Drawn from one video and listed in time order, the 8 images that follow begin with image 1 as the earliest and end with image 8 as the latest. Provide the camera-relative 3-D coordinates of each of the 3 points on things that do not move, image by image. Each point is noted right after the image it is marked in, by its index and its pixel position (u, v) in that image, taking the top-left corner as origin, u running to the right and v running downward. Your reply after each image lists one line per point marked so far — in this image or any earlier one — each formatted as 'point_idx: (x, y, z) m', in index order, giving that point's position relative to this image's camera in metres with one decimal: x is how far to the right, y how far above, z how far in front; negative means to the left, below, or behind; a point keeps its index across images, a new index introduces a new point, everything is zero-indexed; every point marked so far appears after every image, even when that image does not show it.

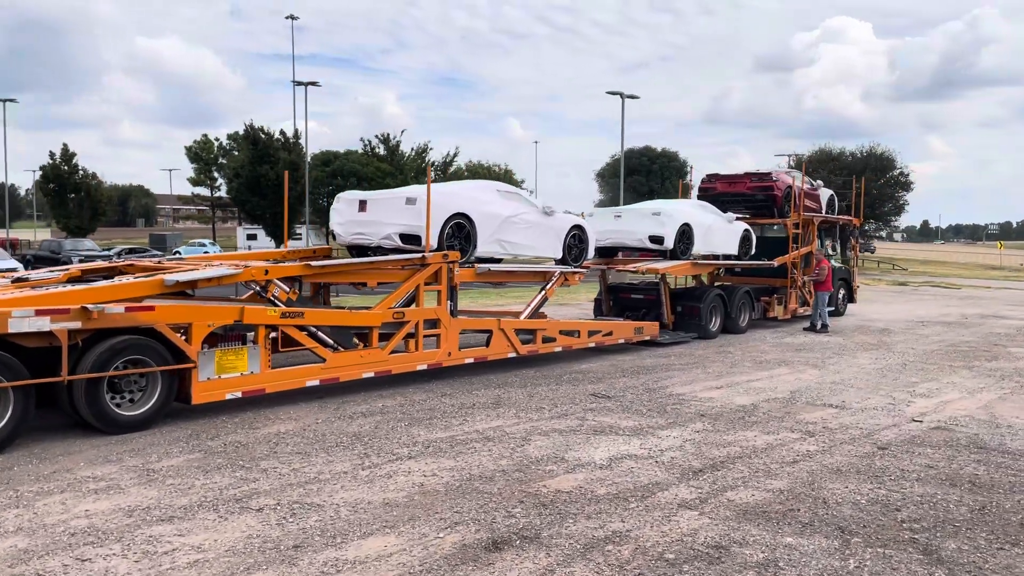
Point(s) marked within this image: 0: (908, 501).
0: (+2.0, -1.1, +4.8) m
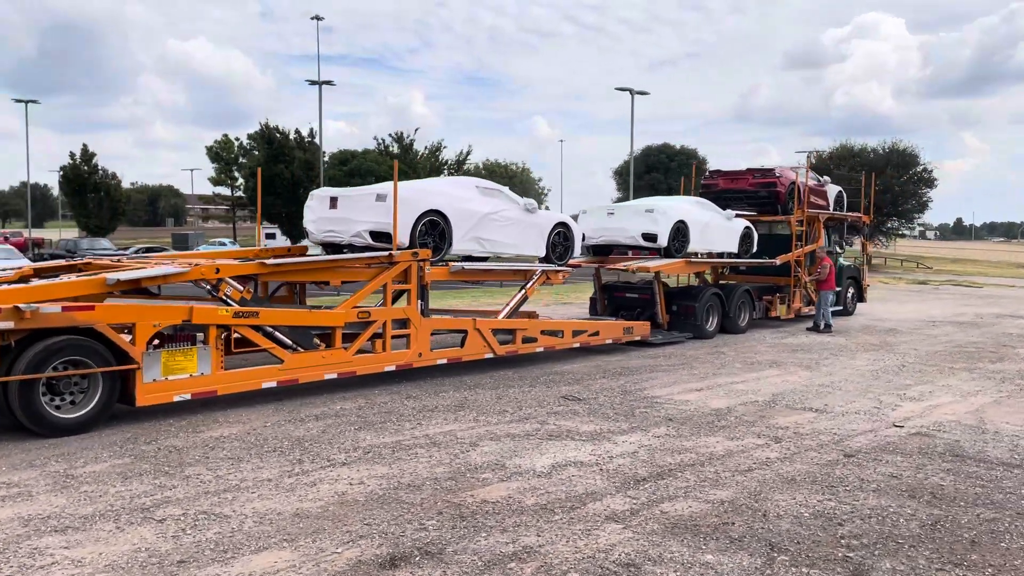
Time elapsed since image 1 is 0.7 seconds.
0: (+1.6, -1.1, +4.5) m
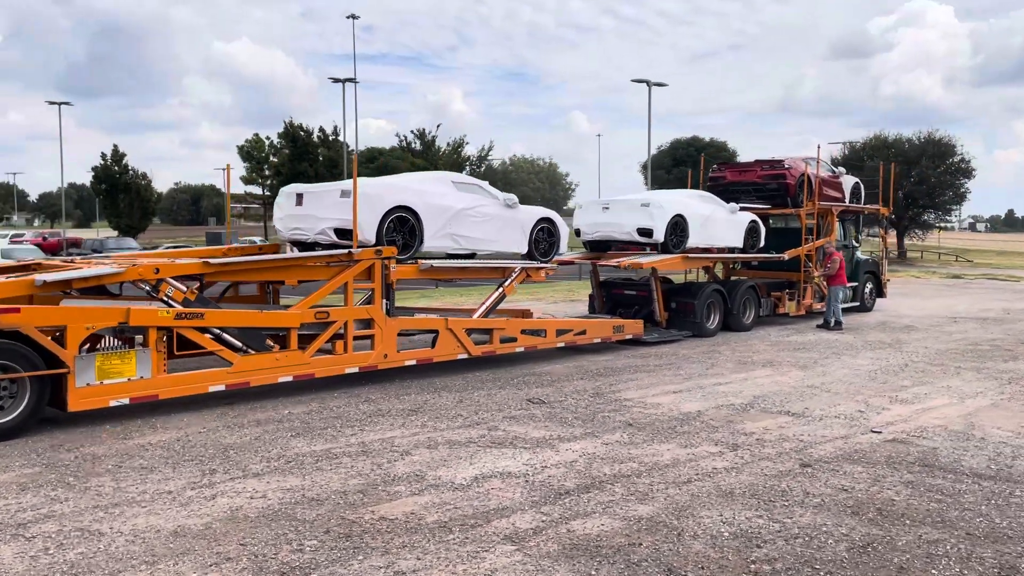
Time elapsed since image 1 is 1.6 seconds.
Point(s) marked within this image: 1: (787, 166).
0: (+1.2, -1.1, +4.1) m
1: (+4.1, +1.8, +14.2) m
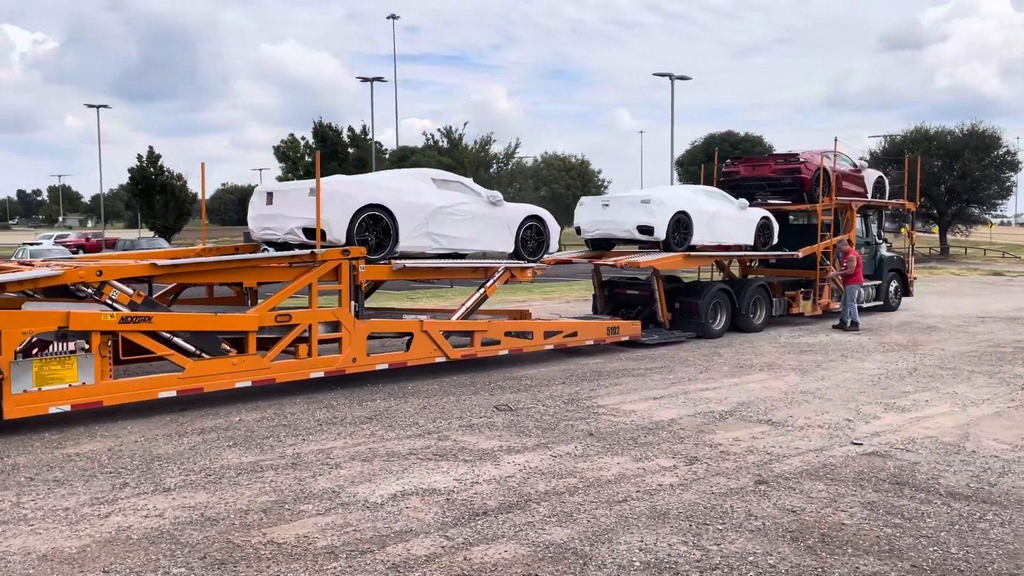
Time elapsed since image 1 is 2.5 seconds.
0: (+0.7, -1.1, +3.7) m
1: (+4.1, +1.8, +13.6) m
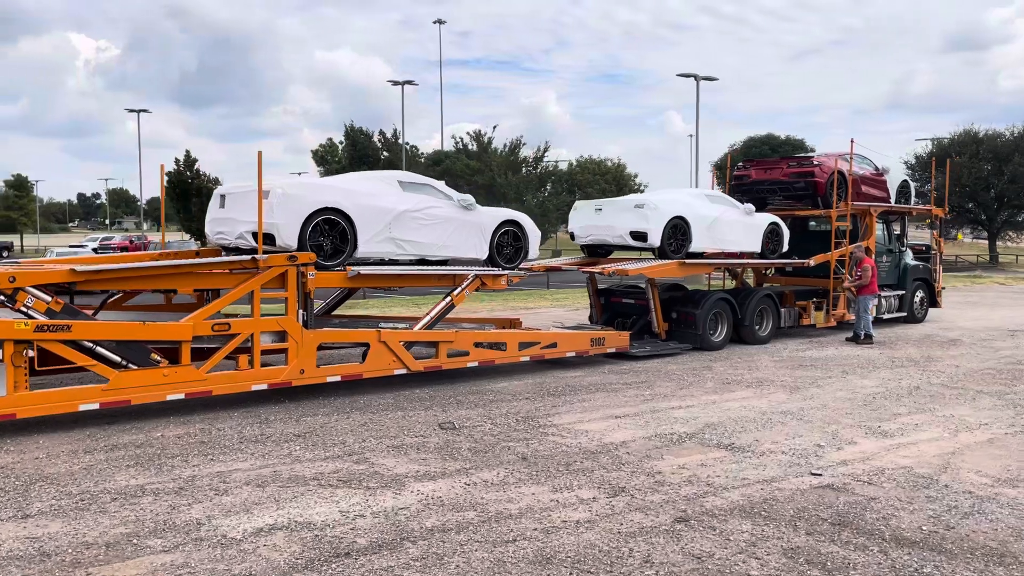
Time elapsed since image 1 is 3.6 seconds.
0: (+0.1, -1.1, +3.2) m
1: (+4.1, +1.7, +12.9) m
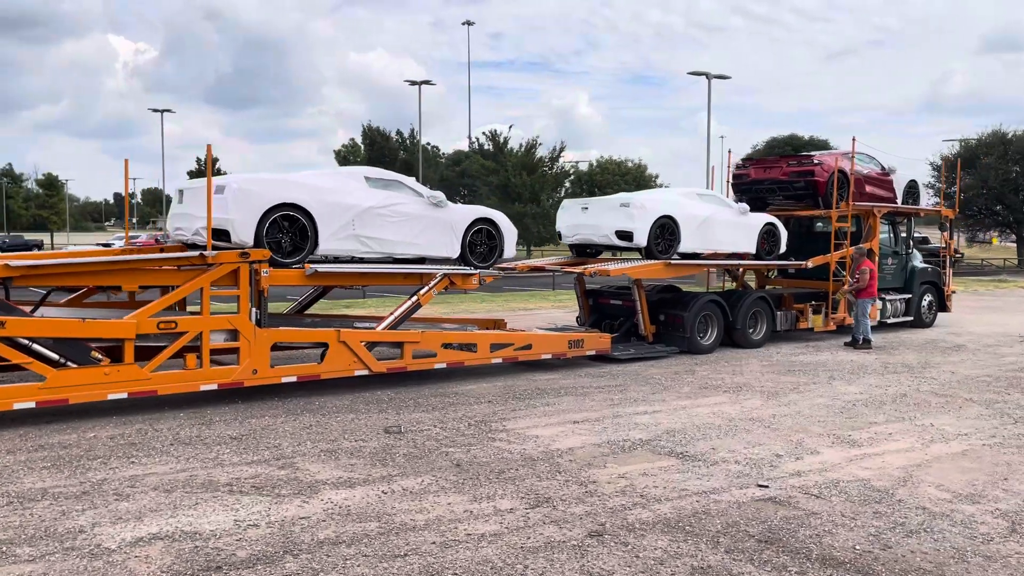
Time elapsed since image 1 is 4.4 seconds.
0: (-0.3, -1.1, +2.9) m
1: (+4.0, +1.7, +12.5) m
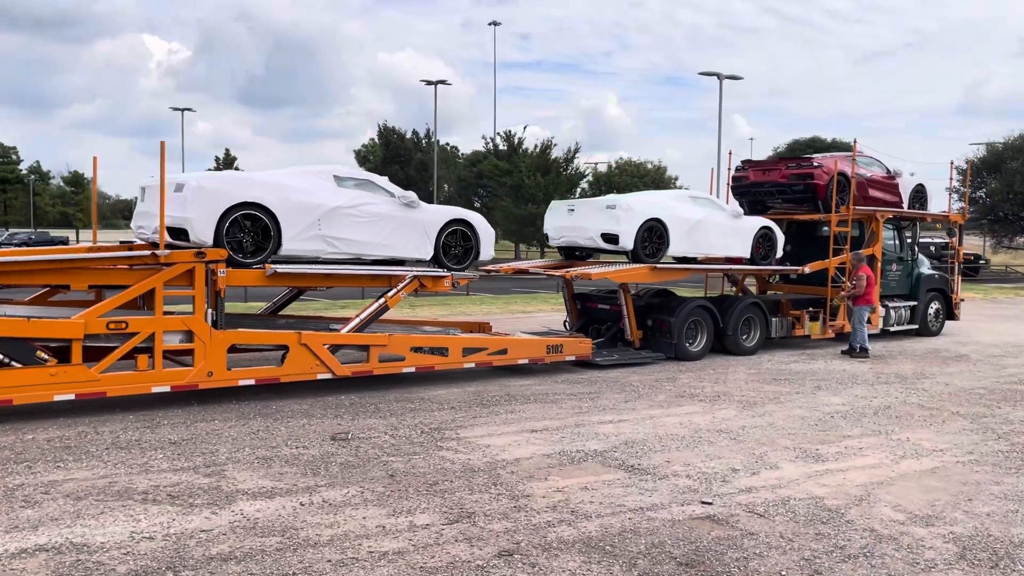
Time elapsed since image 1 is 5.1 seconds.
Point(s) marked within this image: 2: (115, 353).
0: (-0.8, -1.1, +2.7) m
1: (+3.9, +1.6, +12.2) m
2: (-2.8, -0.5, +6.8) m
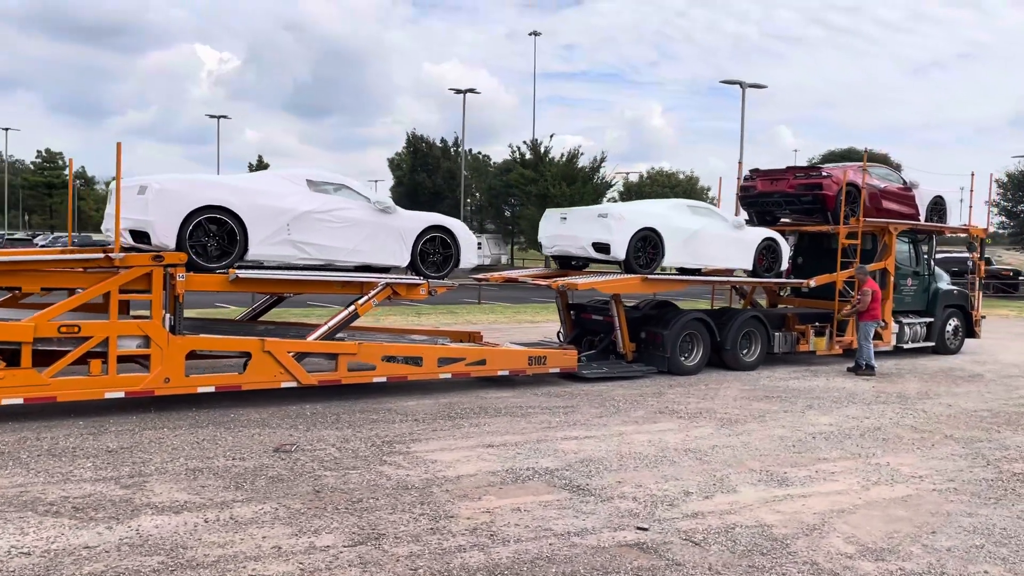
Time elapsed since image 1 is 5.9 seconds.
0: (-1.3, -1.1, +2.5) m
1: (+3.8, +1.4, +11.8) m
2: (-3.1, -0.5, +6.7) m
